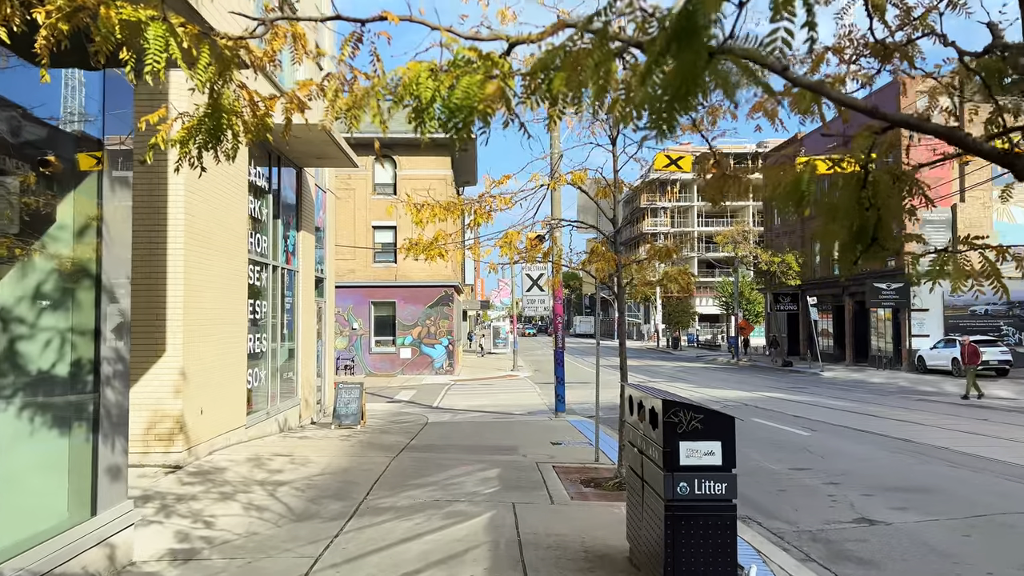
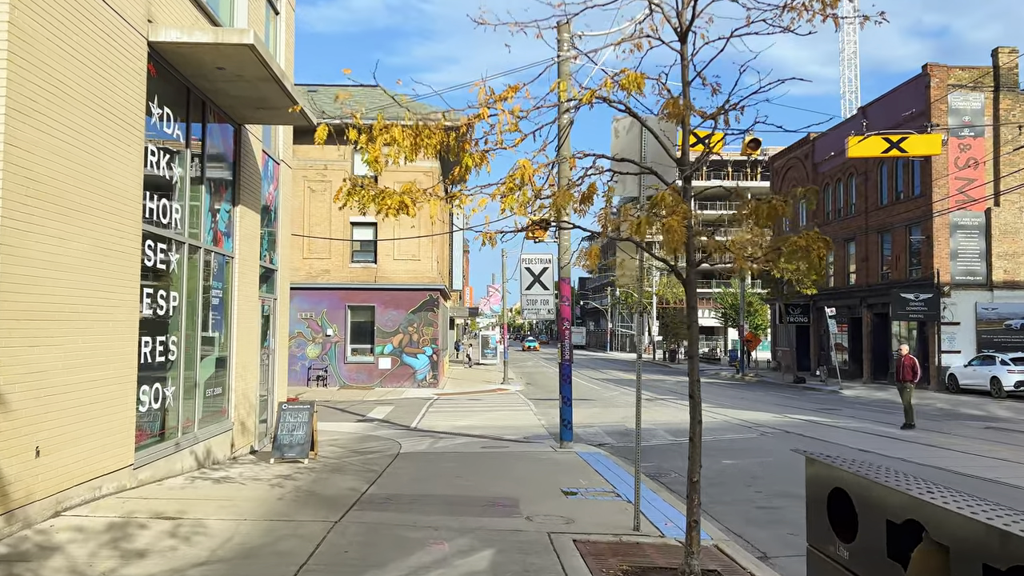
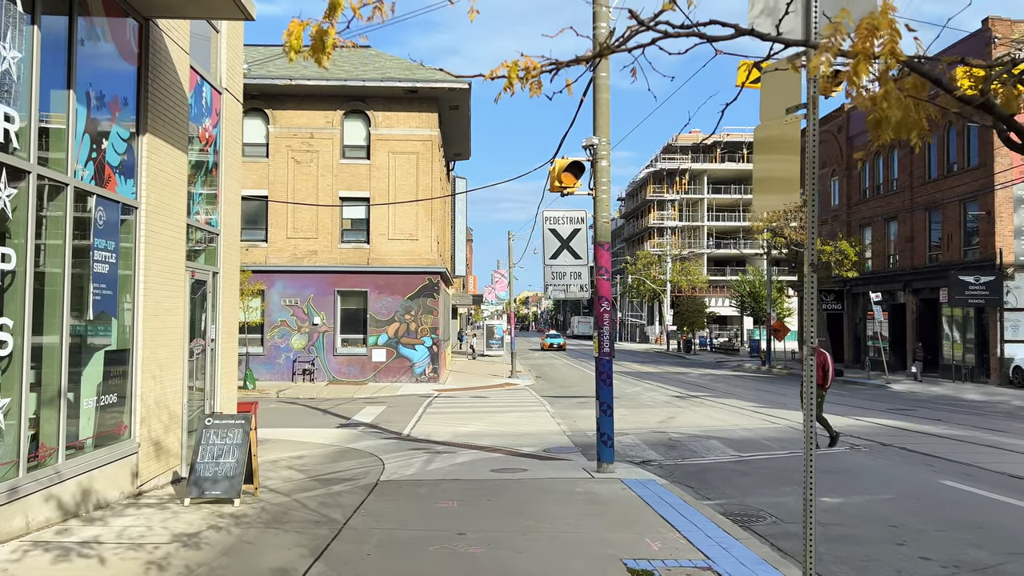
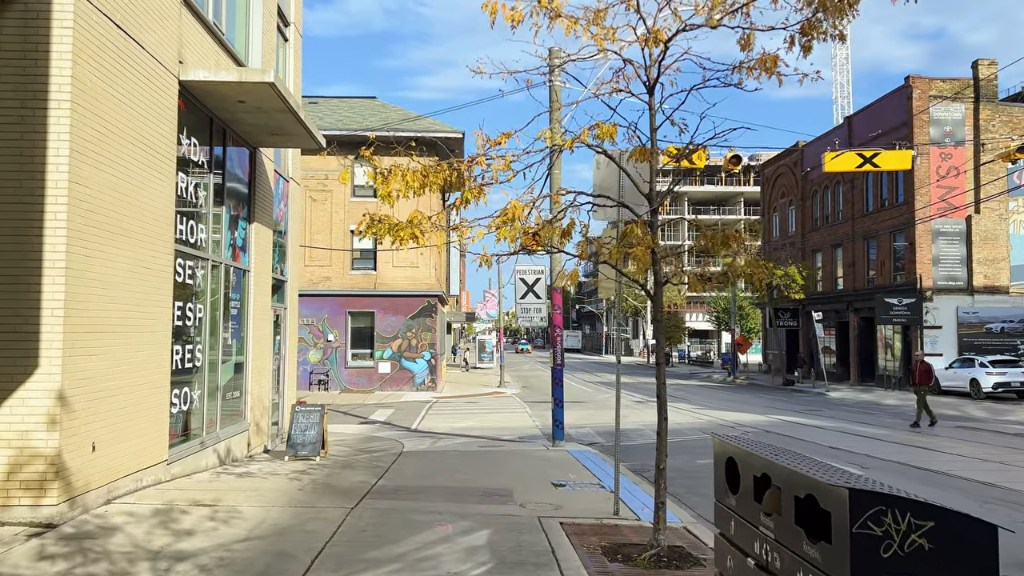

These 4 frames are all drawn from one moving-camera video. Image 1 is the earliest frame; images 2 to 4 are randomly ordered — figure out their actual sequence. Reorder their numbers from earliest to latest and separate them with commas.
4, 2, 3
